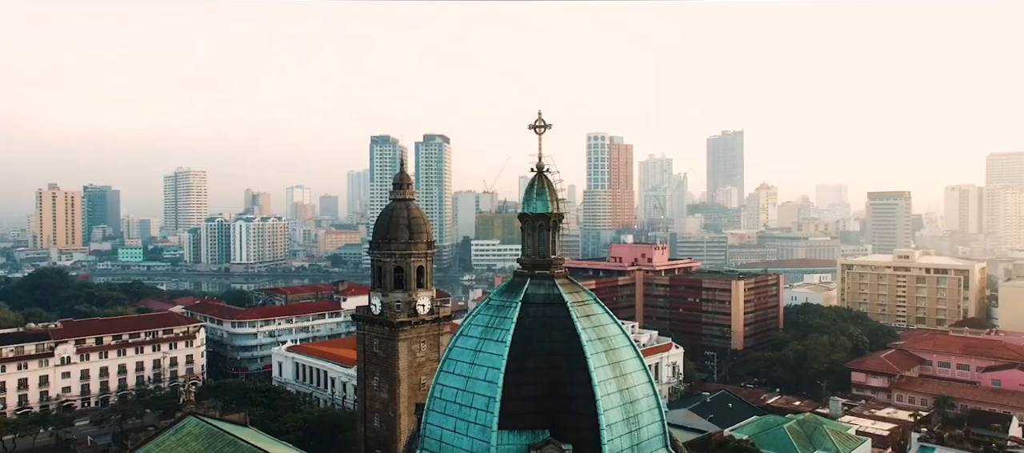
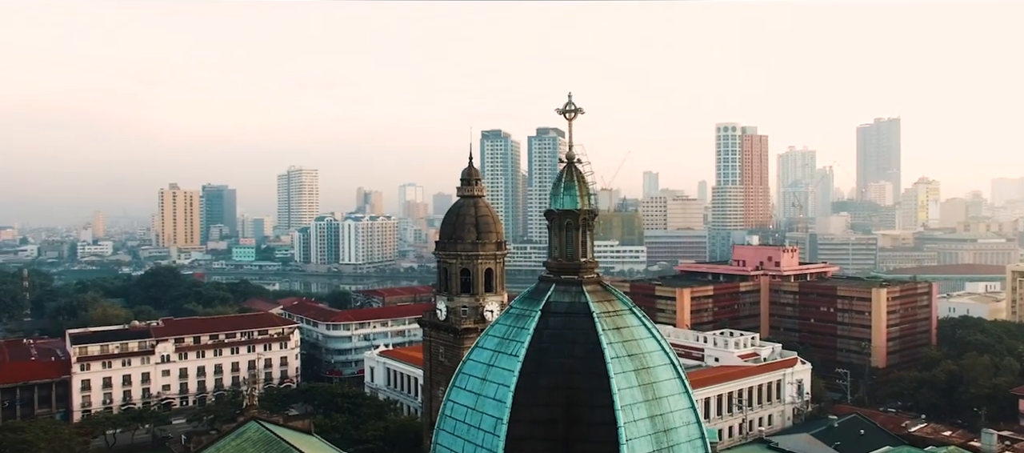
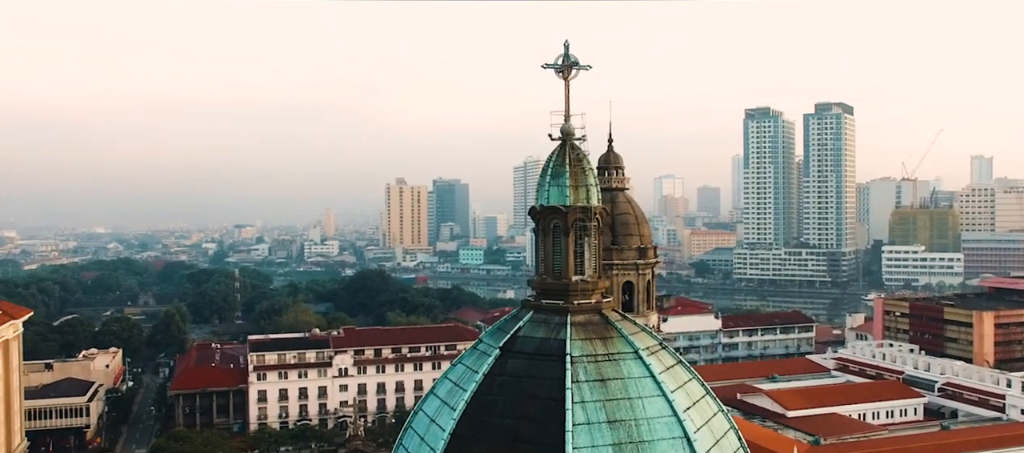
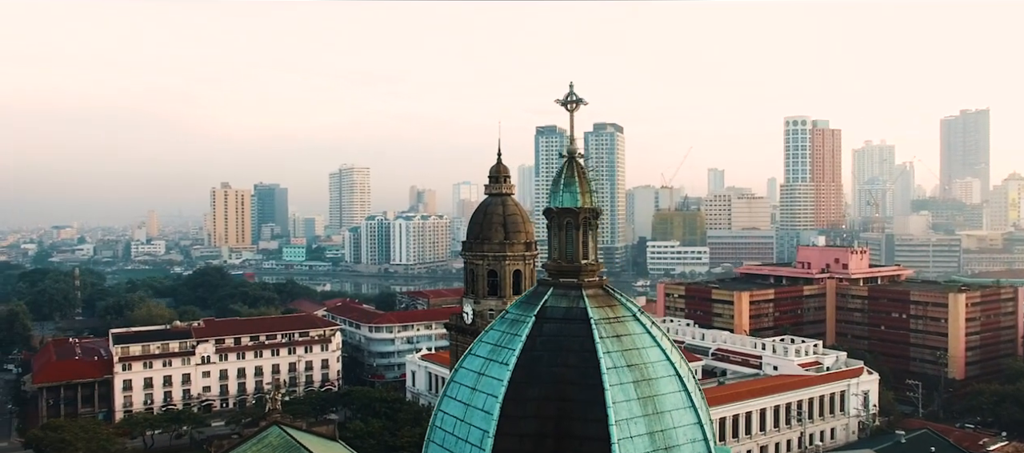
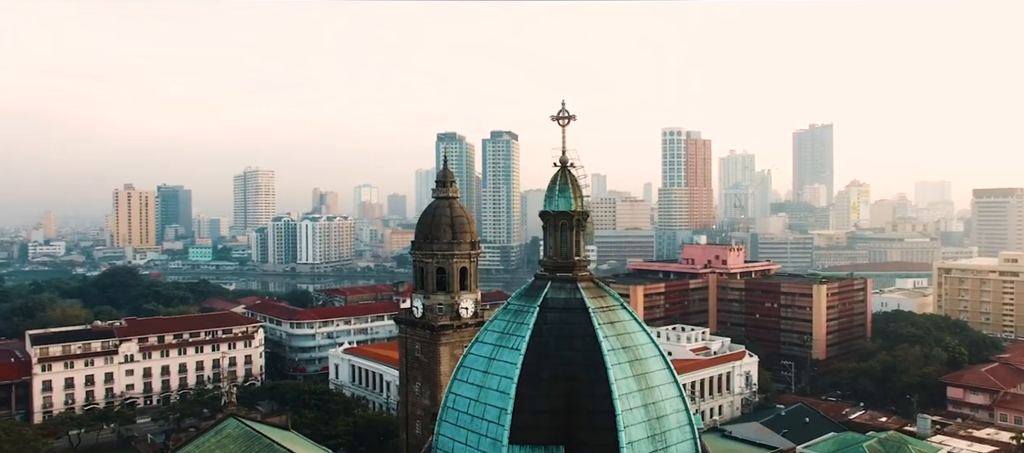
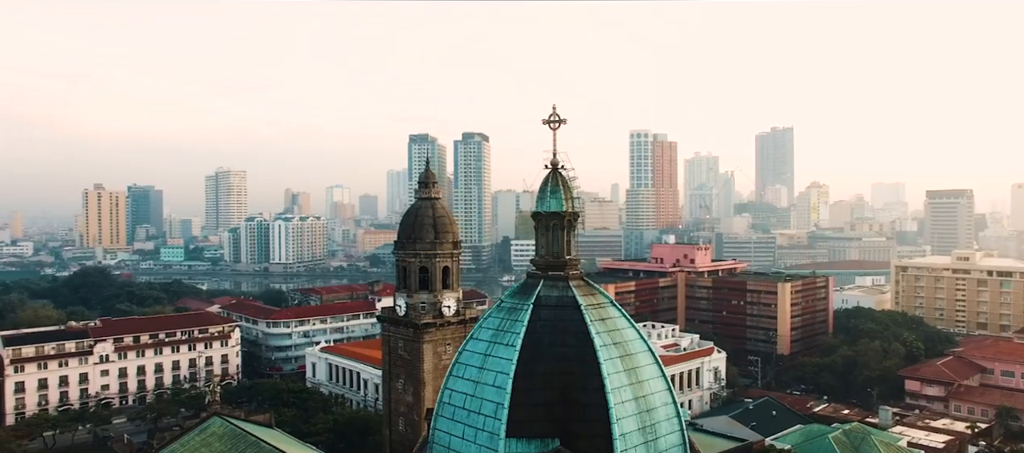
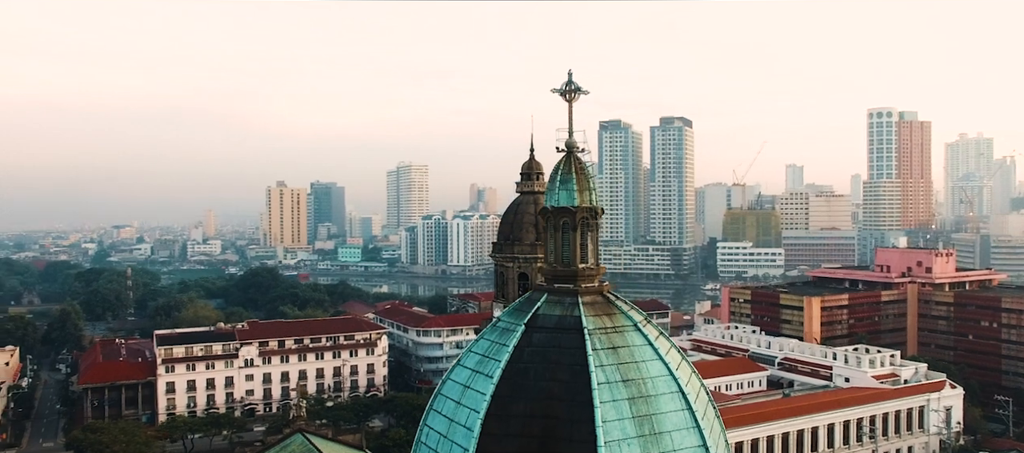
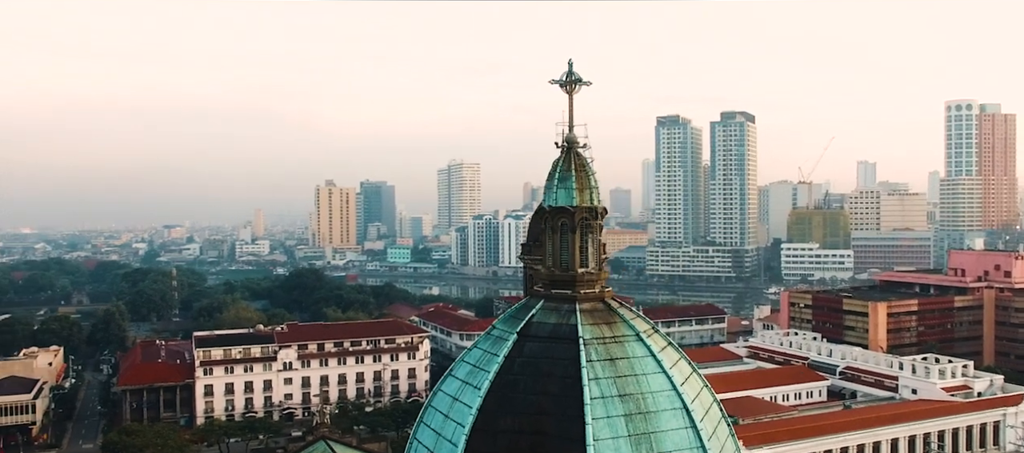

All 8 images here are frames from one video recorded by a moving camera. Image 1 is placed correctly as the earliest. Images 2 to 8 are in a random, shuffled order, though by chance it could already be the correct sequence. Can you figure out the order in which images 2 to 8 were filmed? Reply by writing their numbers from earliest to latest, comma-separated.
6, 5, 2, 4, 7, 8, 3
